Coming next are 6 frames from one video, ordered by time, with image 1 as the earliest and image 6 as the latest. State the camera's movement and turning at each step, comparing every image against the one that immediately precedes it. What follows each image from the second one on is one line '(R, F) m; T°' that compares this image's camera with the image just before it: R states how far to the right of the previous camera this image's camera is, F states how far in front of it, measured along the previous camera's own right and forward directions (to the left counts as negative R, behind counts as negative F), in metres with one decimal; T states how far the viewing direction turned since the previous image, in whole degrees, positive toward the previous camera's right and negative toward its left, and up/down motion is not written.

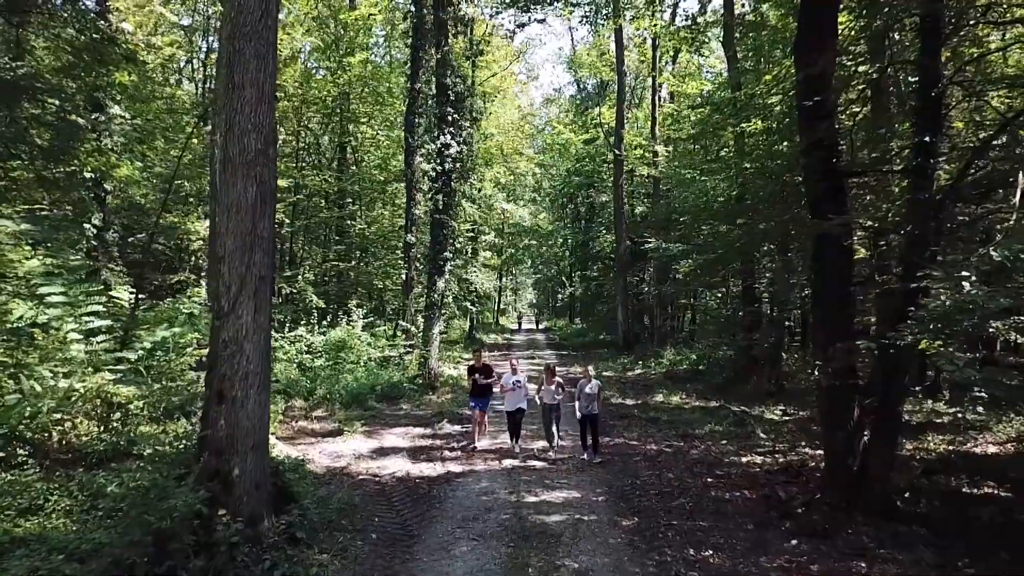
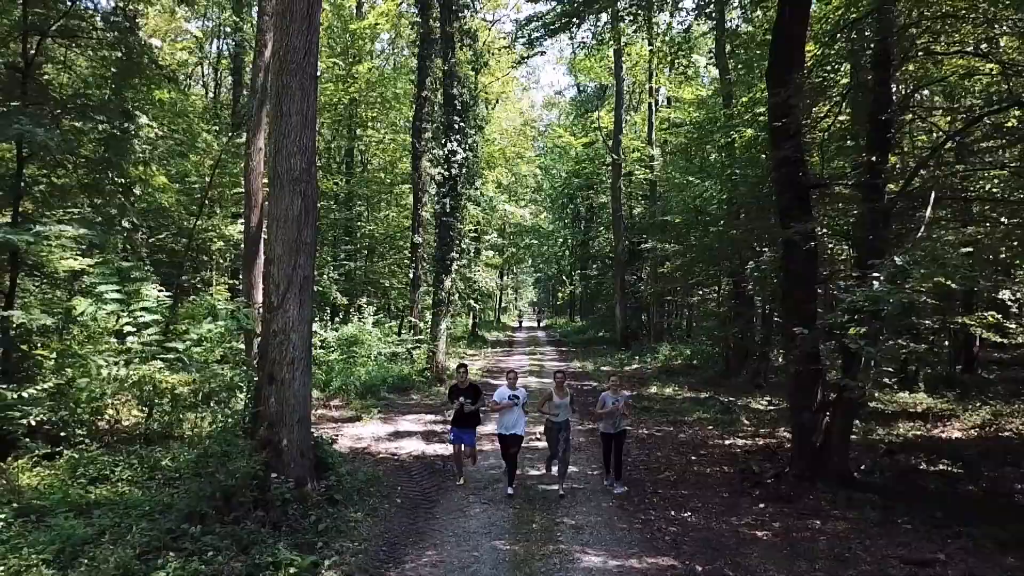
(-0.1, -1.0) m; 0°
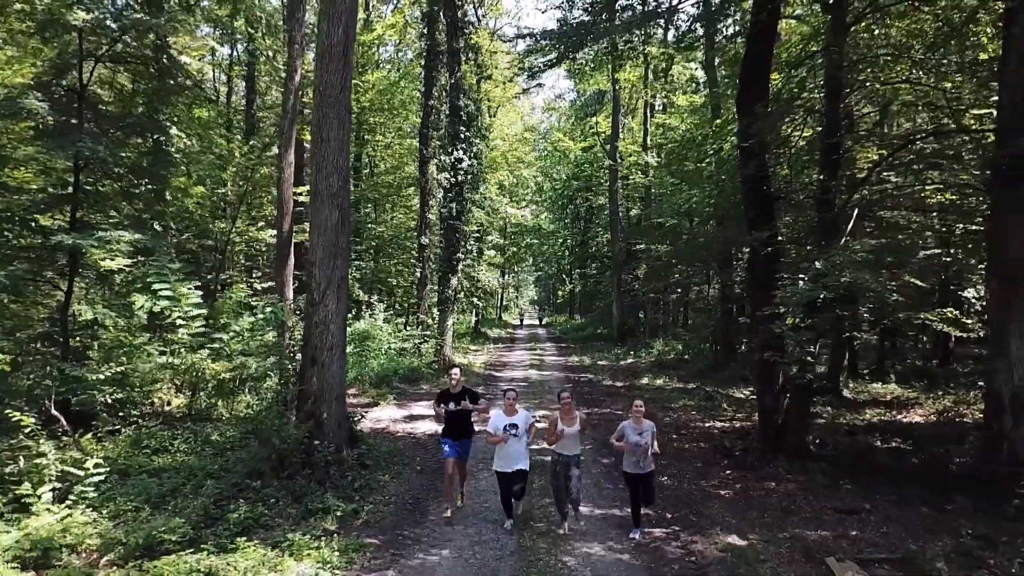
(0.0, -1.2) m; 0°
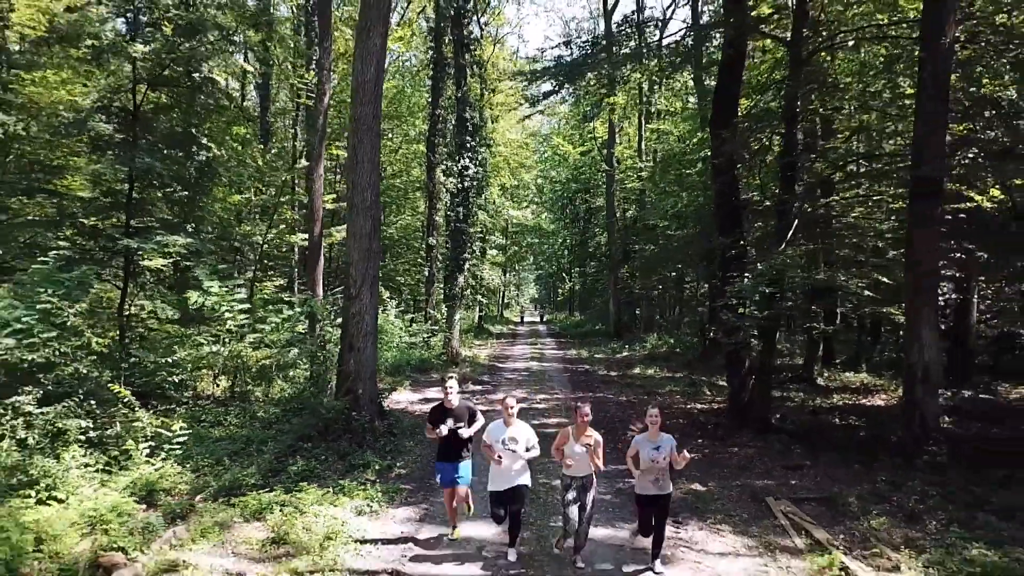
(0.0, -1.5) m; 0°
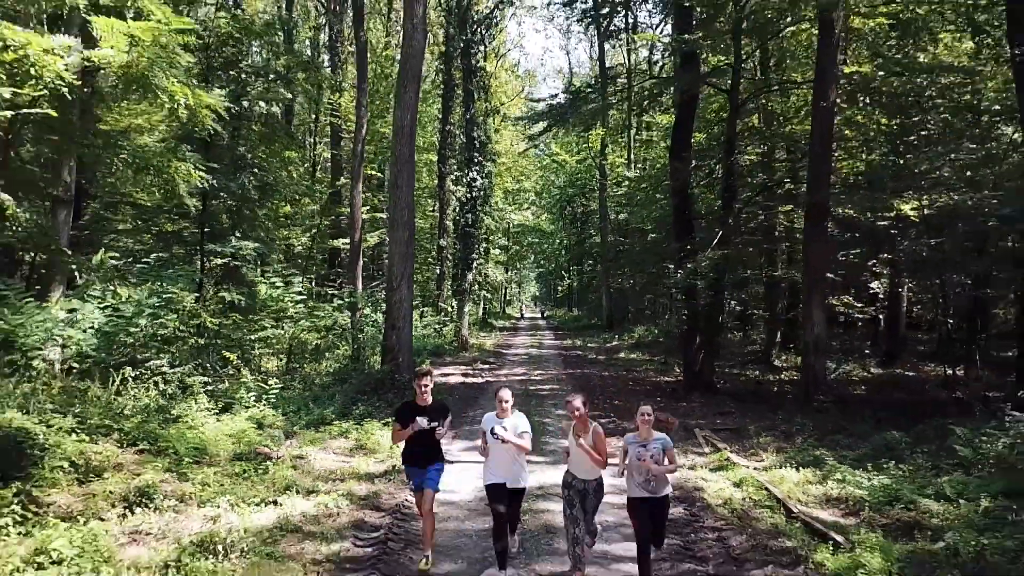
(0.0, -2.9) m; 0°
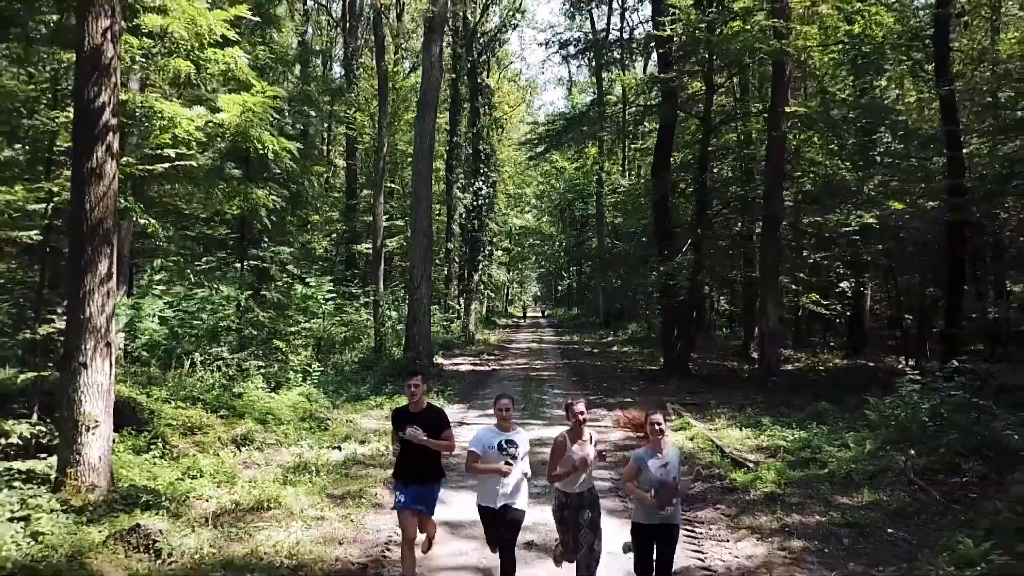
(0.0, -2.1) m; 0°
